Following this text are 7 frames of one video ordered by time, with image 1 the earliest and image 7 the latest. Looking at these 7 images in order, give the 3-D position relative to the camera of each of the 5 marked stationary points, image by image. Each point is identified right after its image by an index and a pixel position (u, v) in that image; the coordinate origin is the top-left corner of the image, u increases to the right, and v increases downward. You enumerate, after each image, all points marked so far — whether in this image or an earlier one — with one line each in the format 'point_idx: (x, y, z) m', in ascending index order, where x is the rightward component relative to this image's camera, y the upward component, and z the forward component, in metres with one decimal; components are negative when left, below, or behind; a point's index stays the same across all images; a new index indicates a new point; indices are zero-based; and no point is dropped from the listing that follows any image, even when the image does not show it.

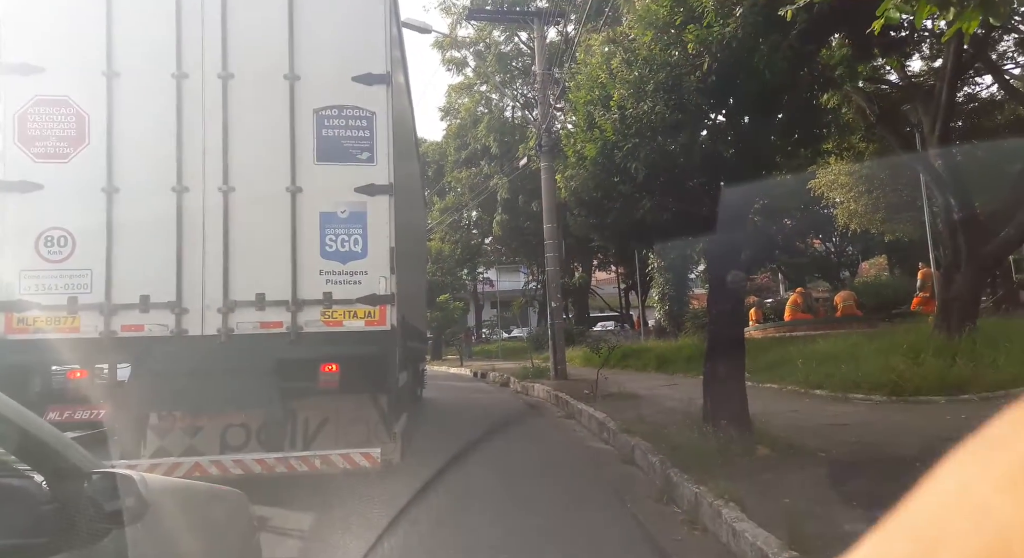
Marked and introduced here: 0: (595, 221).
0: (+0.9, +0.7, +7.9) m
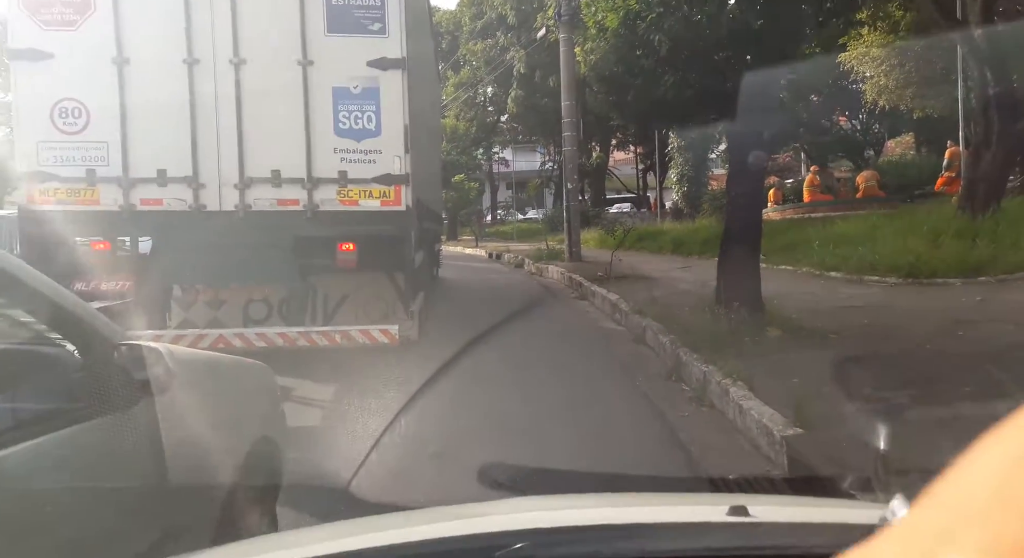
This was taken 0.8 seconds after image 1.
0: (+1.1, +2.0, +7.7) m
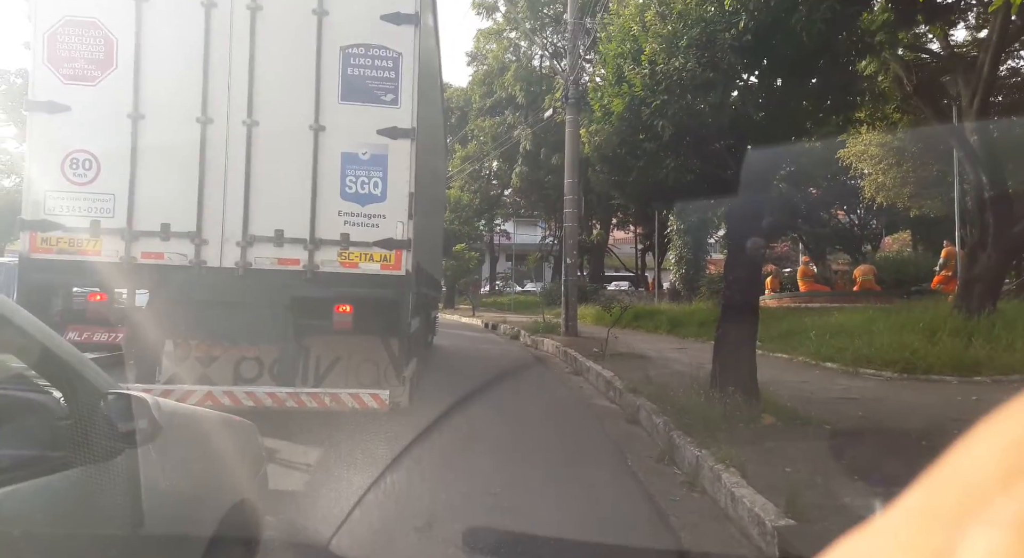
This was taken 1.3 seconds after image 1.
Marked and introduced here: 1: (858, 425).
0: (+1.1, +1.1, +7.8) m
1: (+3.3, -1.4, +6.8) m
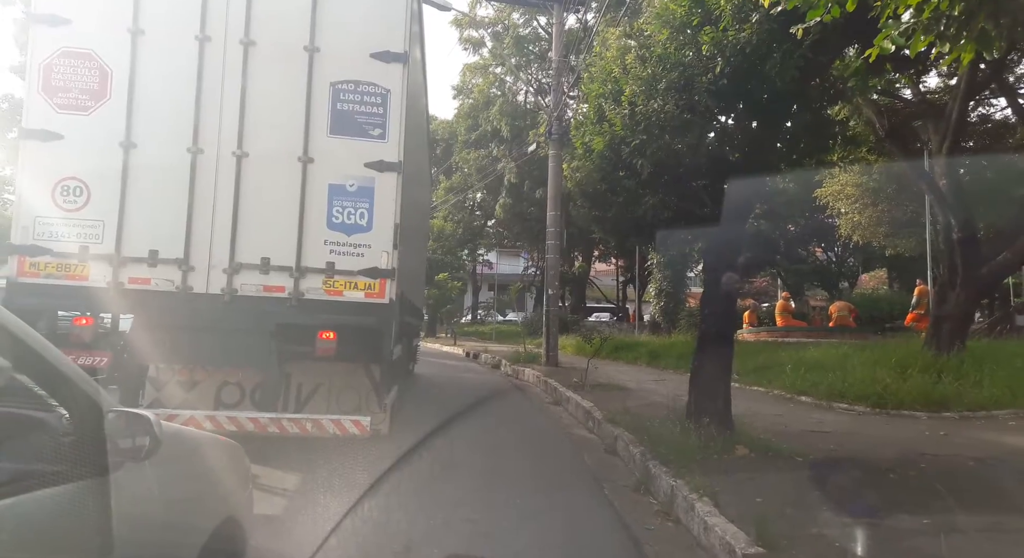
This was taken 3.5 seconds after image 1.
0: (+0.9, +0.8, +8.1) m
1: (+3.1, -1.7, +7.0) m
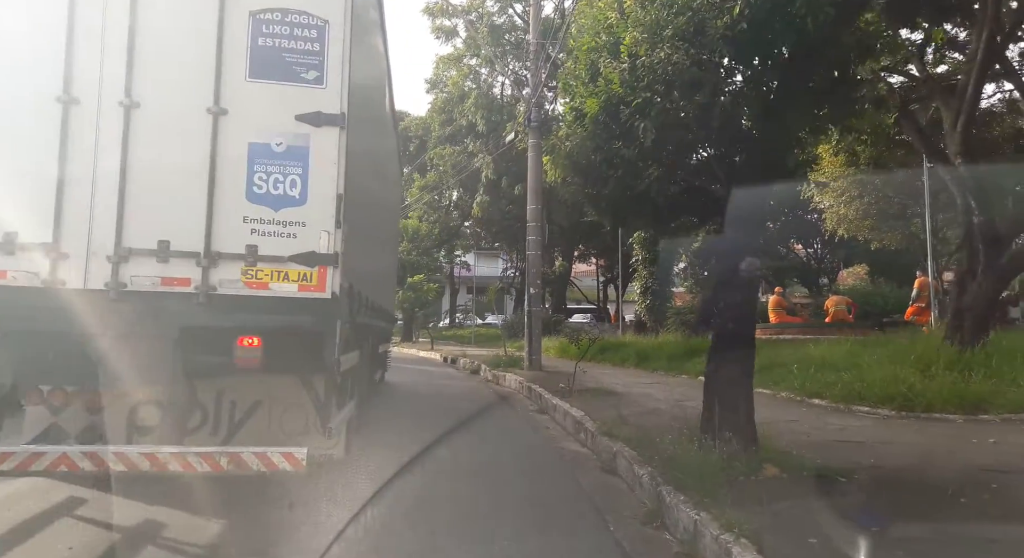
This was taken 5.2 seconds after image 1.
0: (+0.7, +0.9, +6.9) m
1: (+2.9, -1.6, +5.8) m
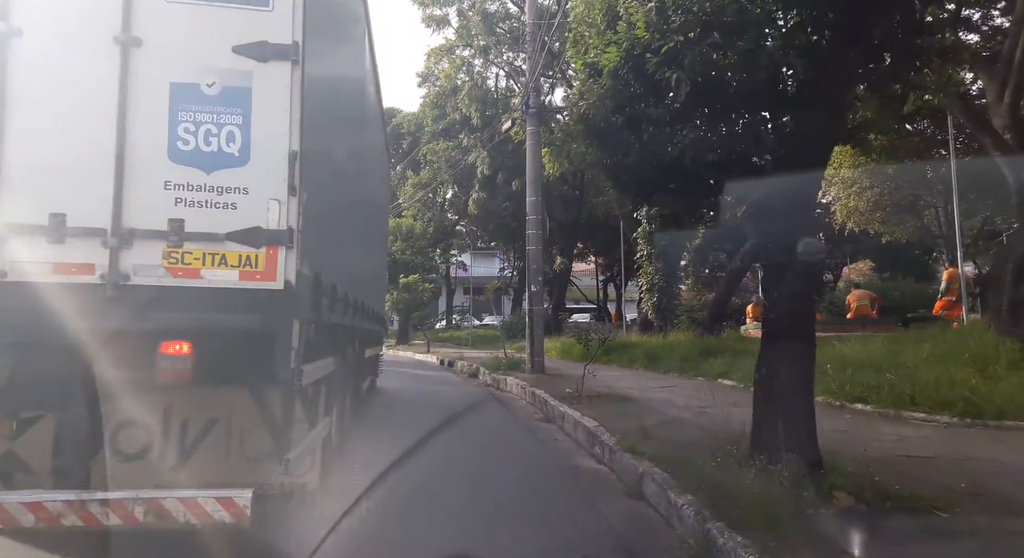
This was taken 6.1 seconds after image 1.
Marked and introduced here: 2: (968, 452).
0: (+0.8, +1.0, +5.8) m
1: (+3.0, -1.5, +4.8) m
2: (+3.9, -1.5, +6.2) m
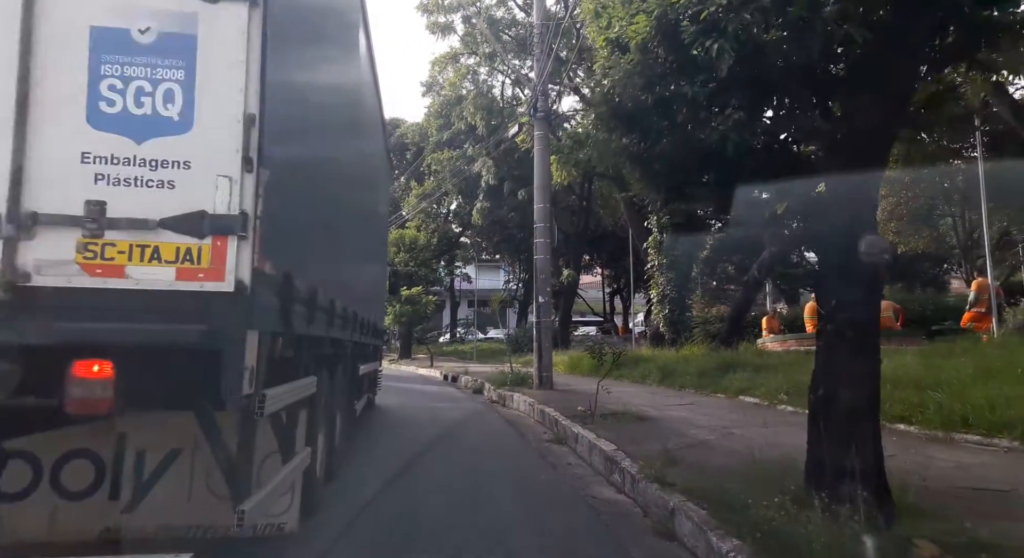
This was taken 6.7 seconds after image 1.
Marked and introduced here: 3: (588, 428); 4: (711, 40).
0: (+0.8, +0.9, +5.1) m
1: (+3.1, -1.5, +4.0) m
2: (+4.0, -1.5, +5.4) m
3: (+0.9, -1.8, +8.8) m
4: (+1.2, +1.4, +4.1) m
